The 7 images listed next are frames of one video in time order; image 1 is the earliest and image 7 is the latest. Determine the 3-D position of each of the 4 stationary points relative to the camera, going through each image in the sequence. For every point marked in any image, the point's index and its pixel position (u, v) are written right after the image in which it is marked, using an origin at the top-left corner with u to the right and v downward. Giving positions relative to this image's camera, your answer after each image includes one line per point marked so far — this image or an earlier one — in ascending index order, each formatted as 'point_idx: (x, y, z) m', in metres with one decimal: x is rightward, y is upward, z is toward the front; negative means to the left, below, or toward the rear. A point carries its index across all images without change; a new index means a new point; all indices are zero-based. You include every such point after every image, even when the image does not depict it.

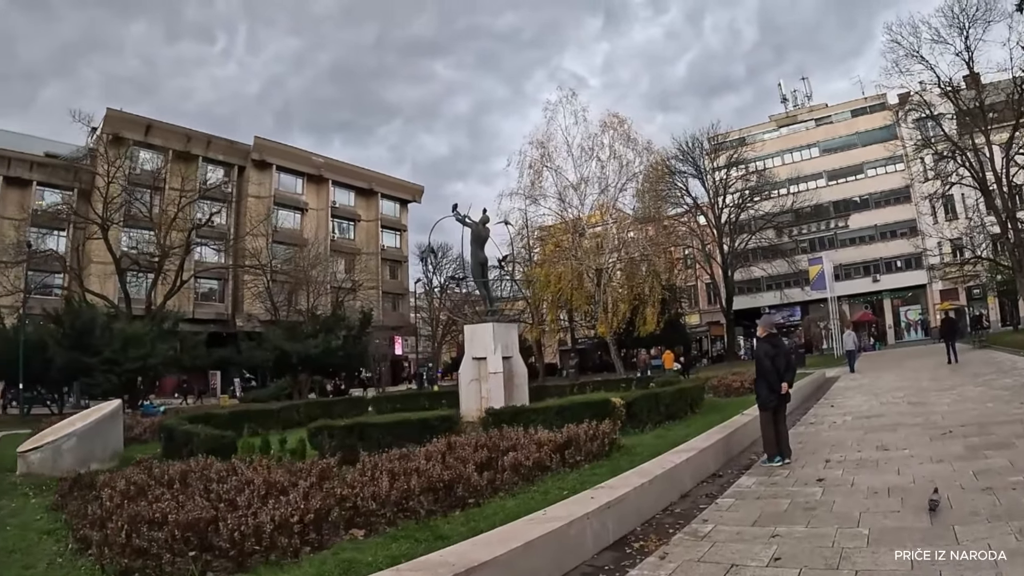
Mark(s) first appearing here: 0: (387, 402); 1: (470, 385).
0: (-2.9, -2.8, +17.3) m
1: (-0.7, -1.9, +13.2) m
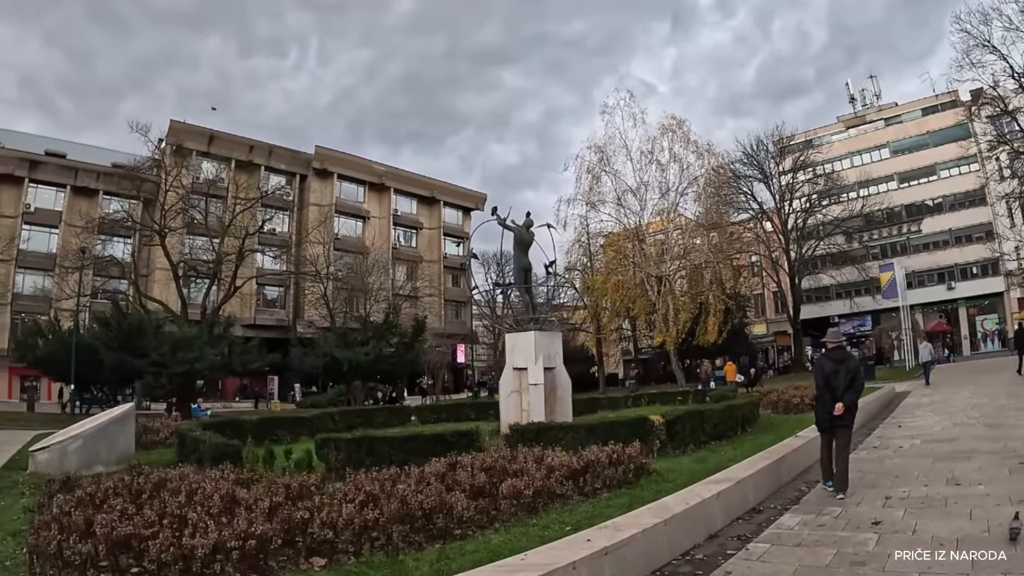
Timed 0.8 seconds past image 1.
0: (-1.9, -2.9, +16.8) m
1: (0.0, -2.0, +12.6) m
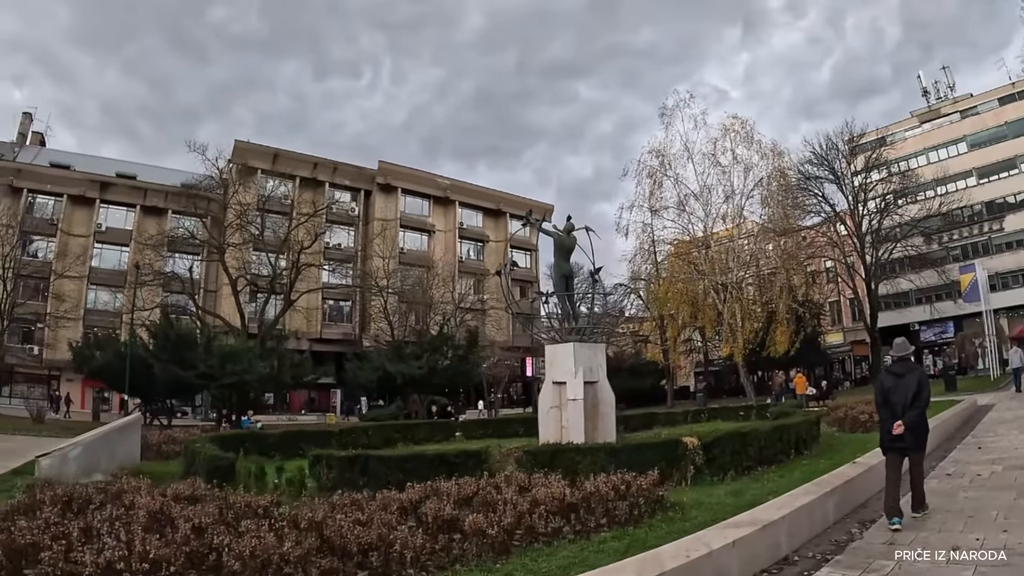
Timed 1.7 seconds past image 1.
0: (-0.8, -3.2, +16.2) m
1: (+0.6, -2.1, +11.8) m
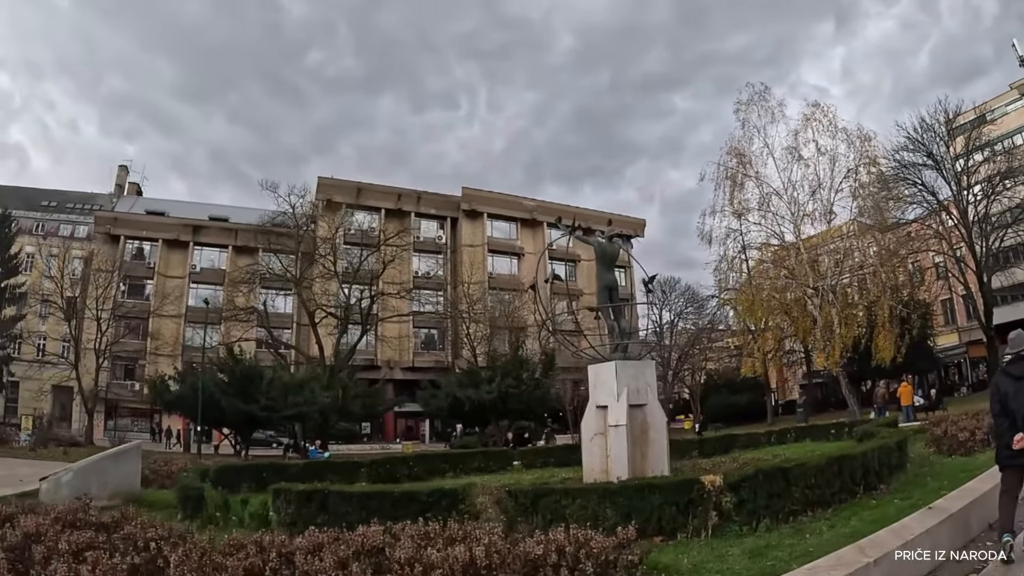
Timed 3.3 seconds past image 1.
0: (+0.5, -3.6, +15.3) m
1: (+1.2, -2.3, +10.8) m
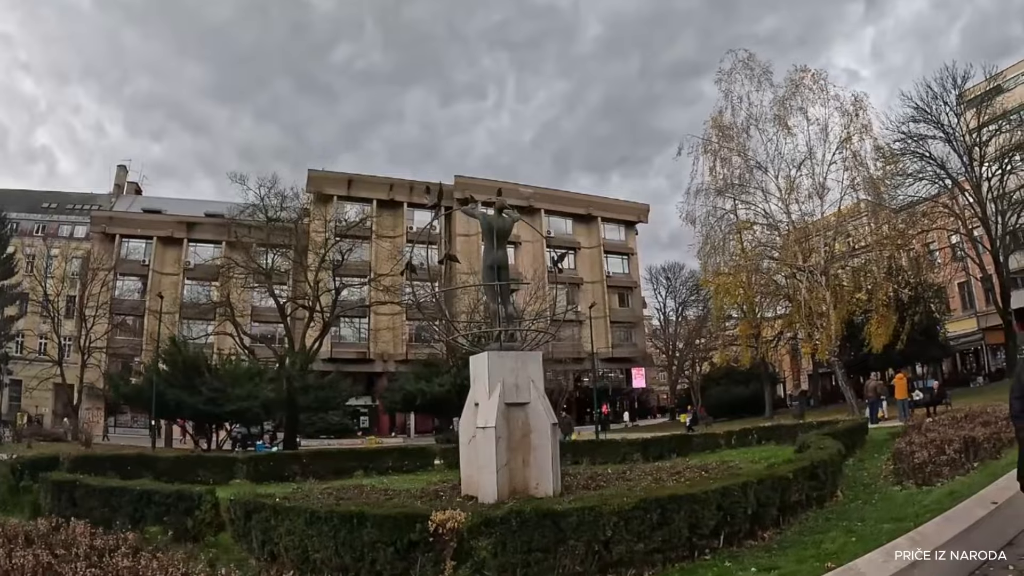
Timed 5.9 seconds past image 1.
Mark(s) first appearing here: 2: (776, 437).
0: (-1.1, -3.3, +13.9) m
1: (-0.6, -2.1, +9.4) m
2: (+5.7, -3.2, +15.6) m
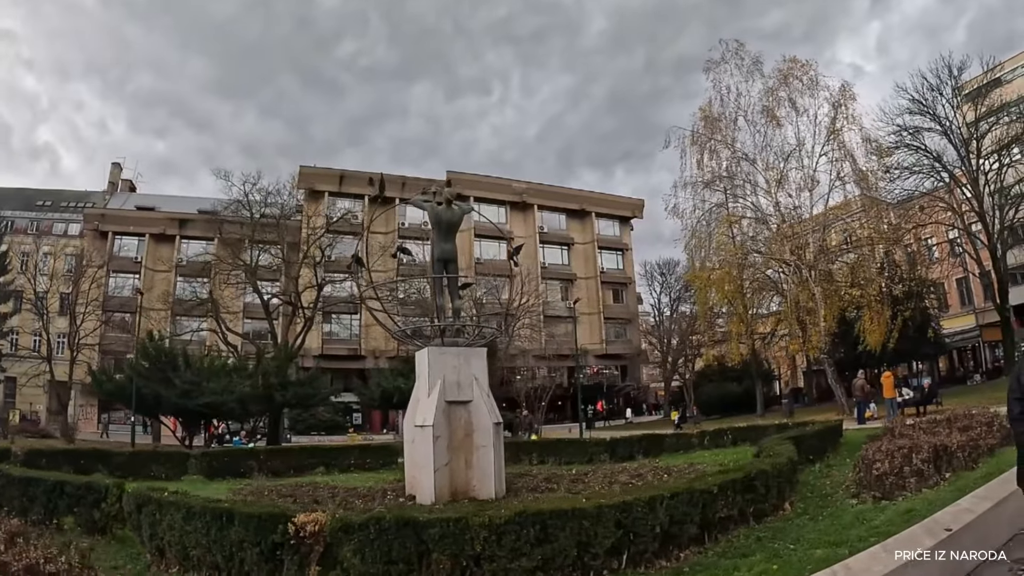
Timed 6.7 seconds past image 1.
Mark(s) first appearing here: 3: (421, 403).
0: (-1.8, -3.2, +13.6) m
1: (-1.3, -2.0, +9.0) m
2: (+5.0, -3.1, +15.2) m
3: (-1.1, -1.4, +8.9) m
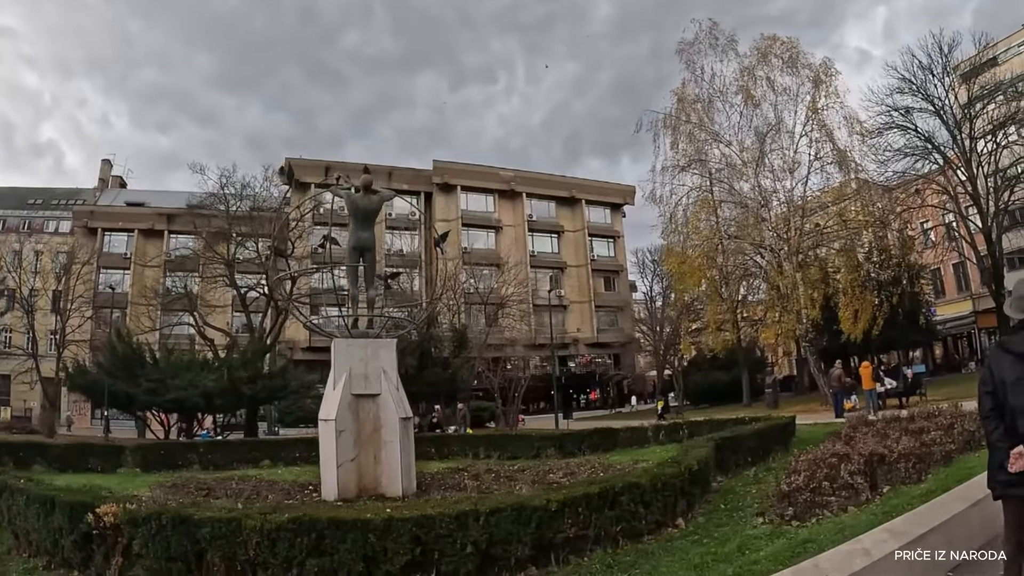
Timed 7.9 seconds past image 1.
0: (-2.8, -3.0, +13.2) m
1: (-2.3, -1.9, +8.7) m
2: (+4.0, -2.8, +14.8) m
3: (-2.2, -1.3, +8.5) m
